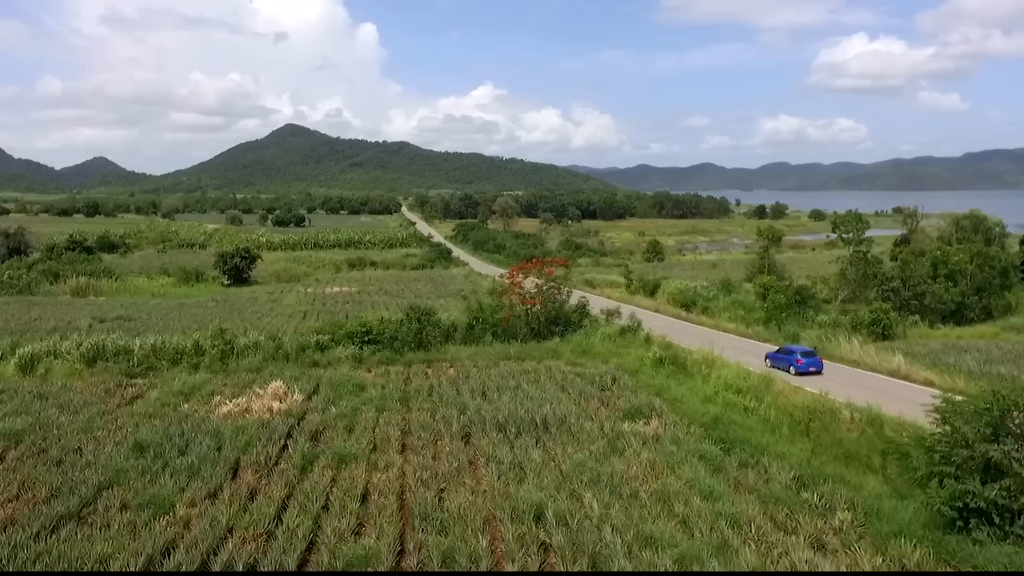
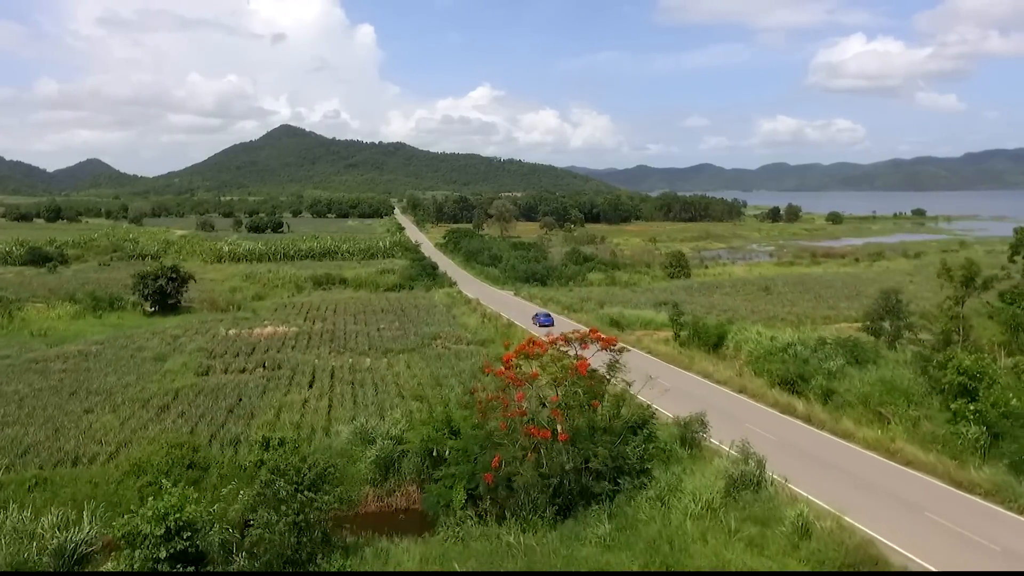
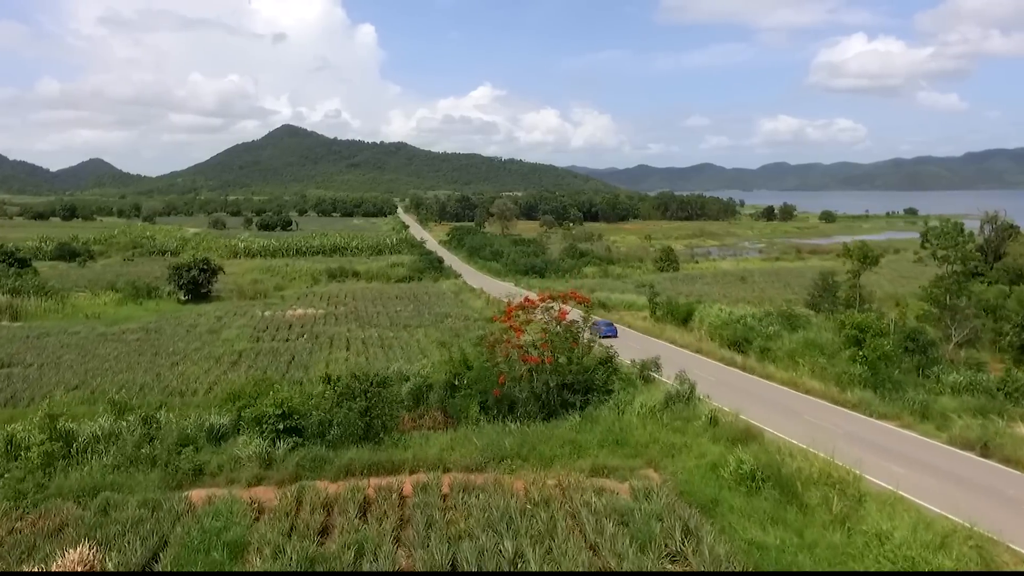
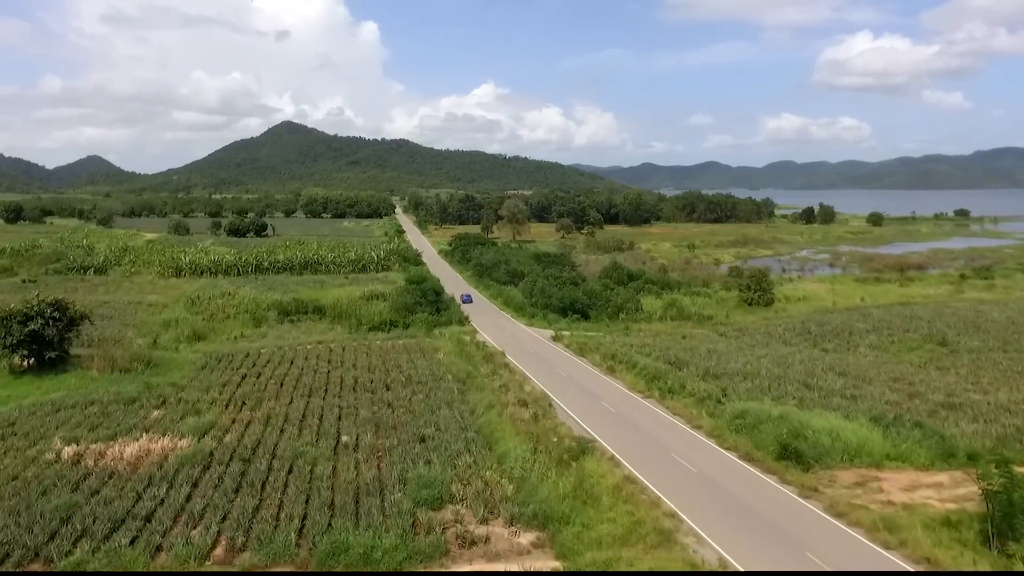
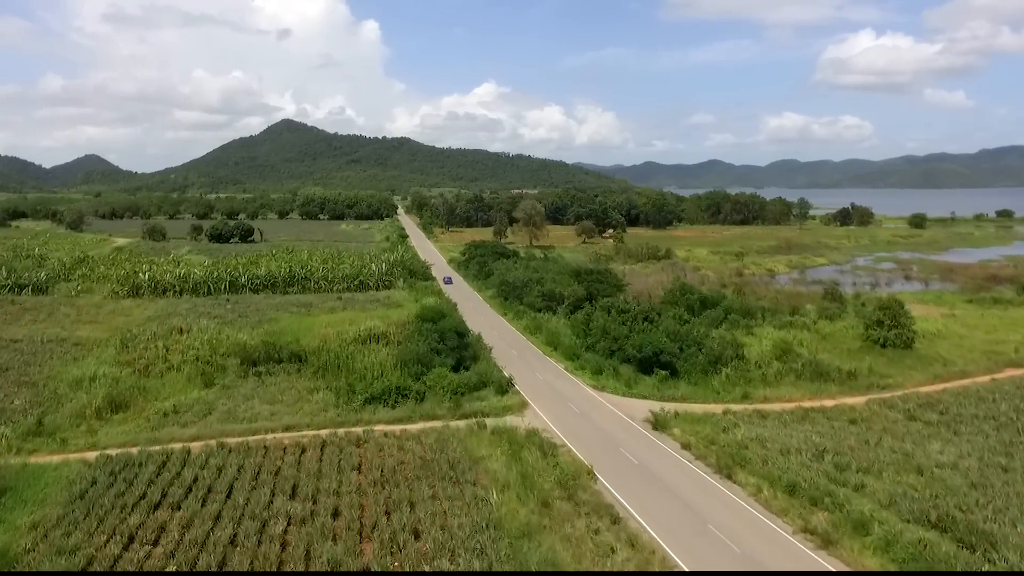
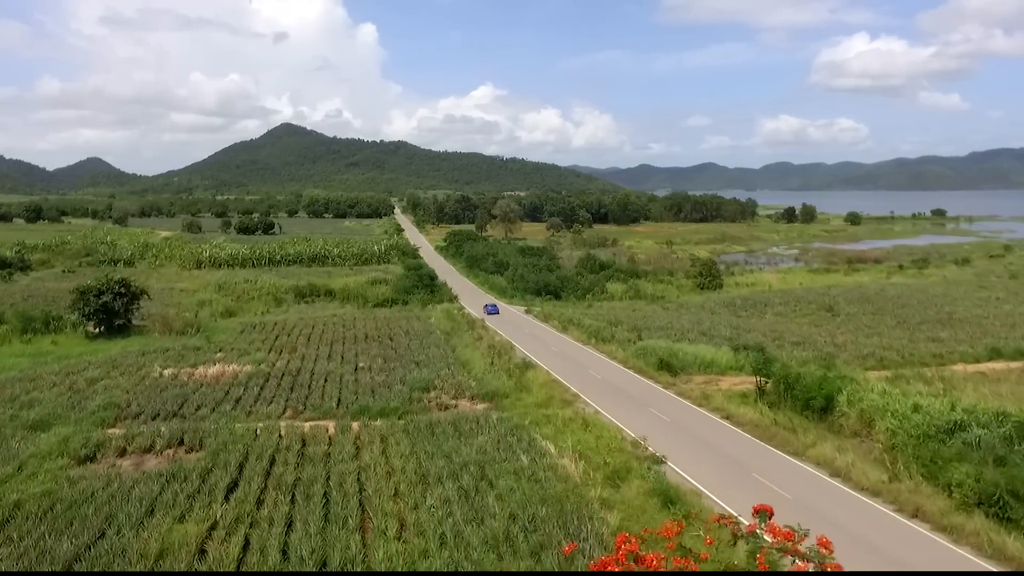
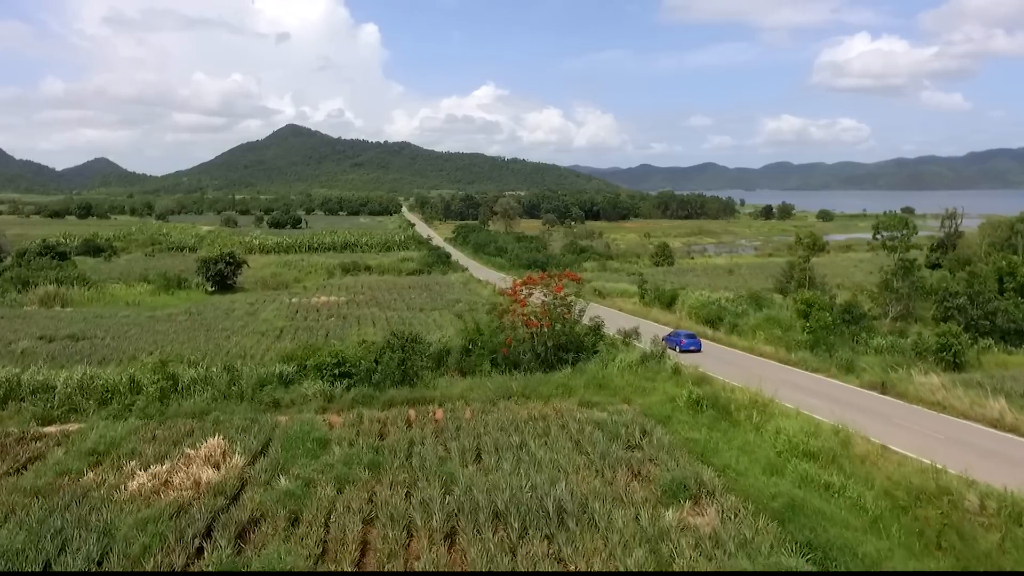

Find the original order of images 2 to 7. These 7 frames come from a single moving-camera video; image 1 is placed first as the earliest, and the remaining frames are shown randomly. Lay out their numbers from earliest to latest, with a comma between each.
7, 3, 2, 6, 4, 5
